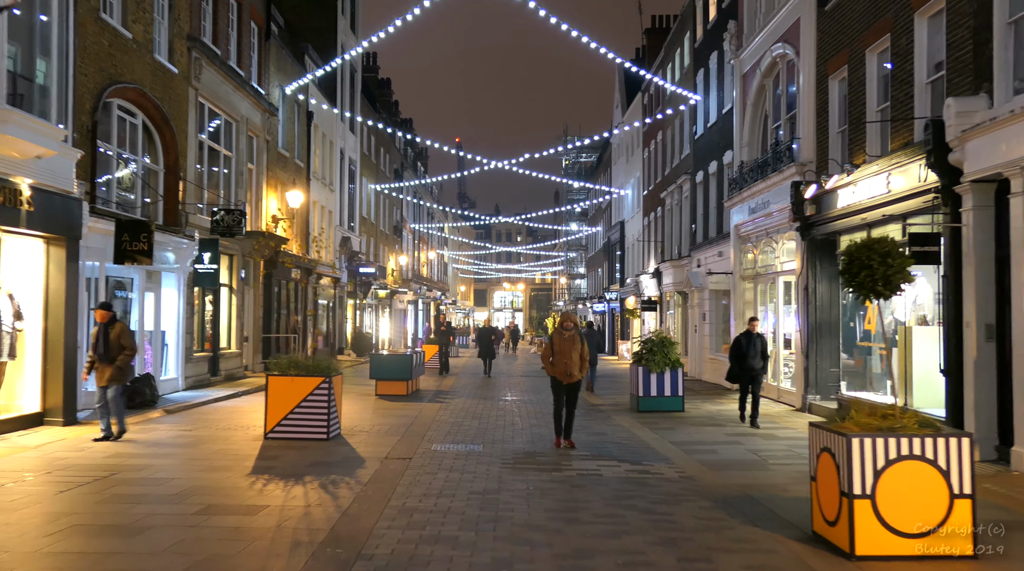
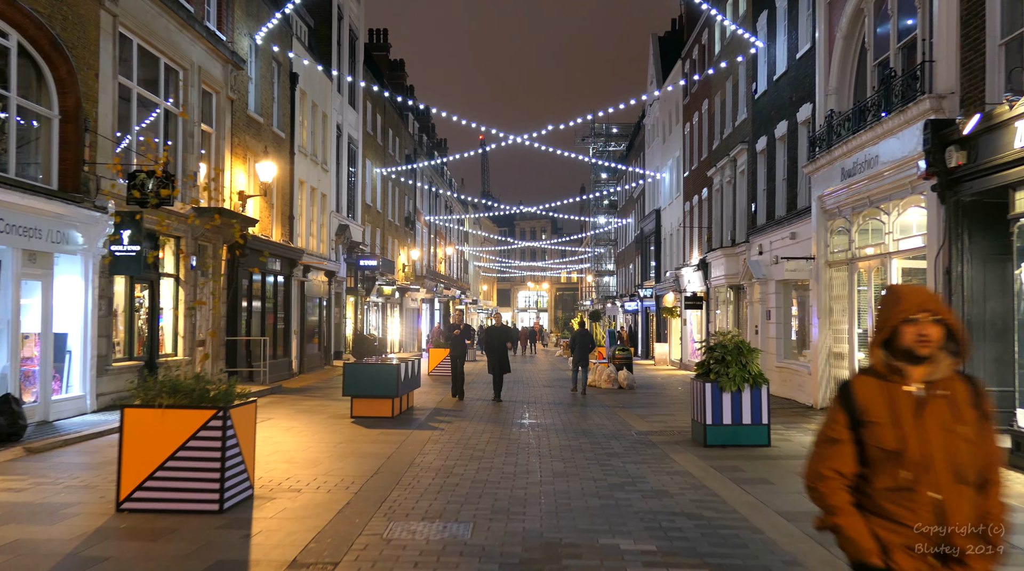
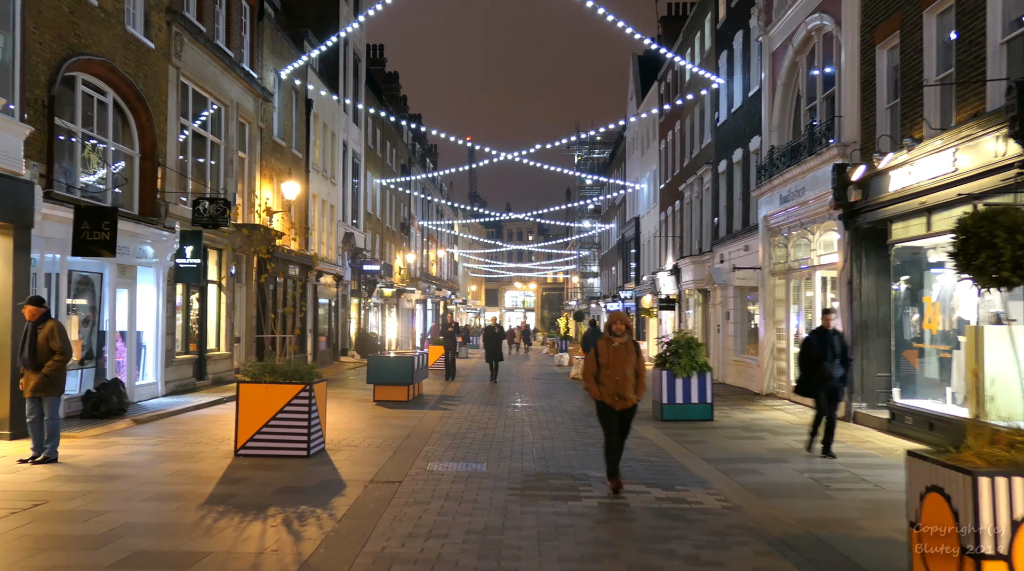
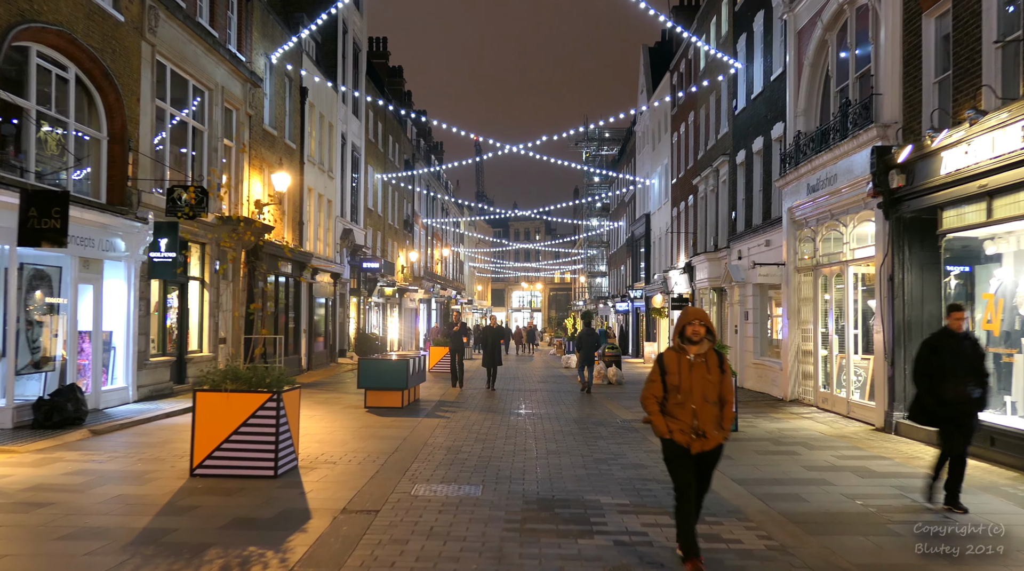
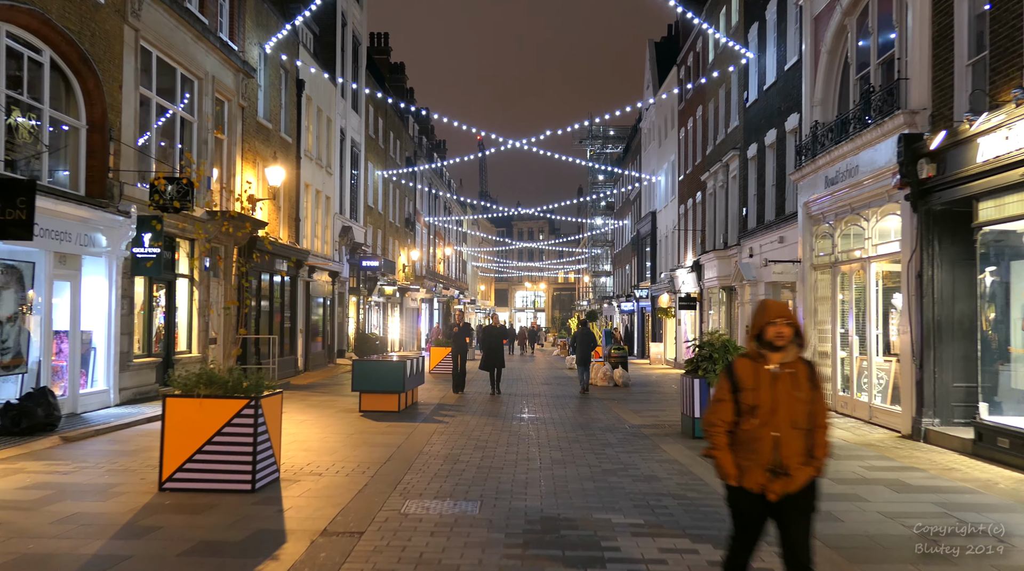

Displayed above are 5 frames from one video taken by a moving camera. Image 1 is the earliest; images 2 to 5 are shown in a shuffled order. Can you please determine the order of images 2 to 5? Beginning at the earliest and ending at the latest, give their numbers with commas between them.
3, 4, 5, 2
